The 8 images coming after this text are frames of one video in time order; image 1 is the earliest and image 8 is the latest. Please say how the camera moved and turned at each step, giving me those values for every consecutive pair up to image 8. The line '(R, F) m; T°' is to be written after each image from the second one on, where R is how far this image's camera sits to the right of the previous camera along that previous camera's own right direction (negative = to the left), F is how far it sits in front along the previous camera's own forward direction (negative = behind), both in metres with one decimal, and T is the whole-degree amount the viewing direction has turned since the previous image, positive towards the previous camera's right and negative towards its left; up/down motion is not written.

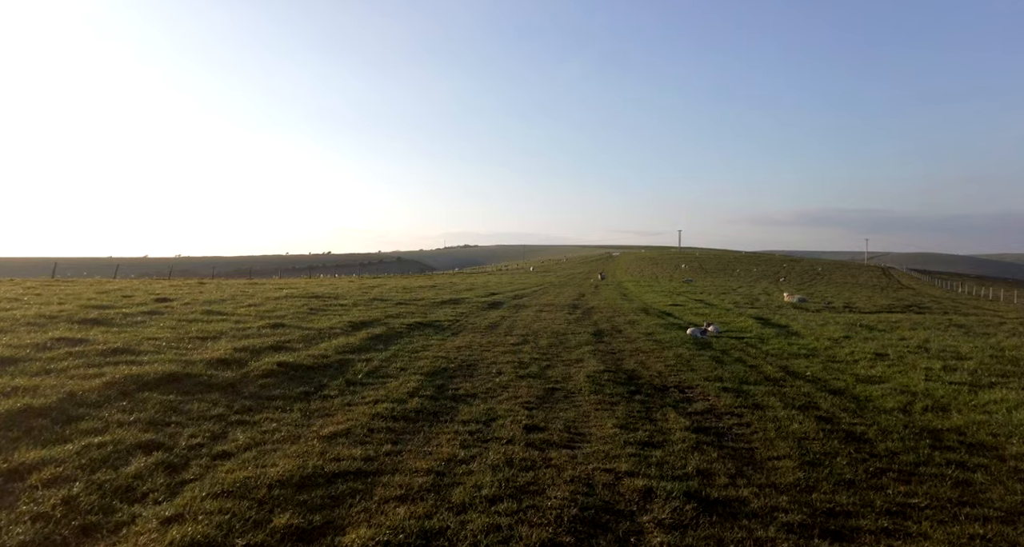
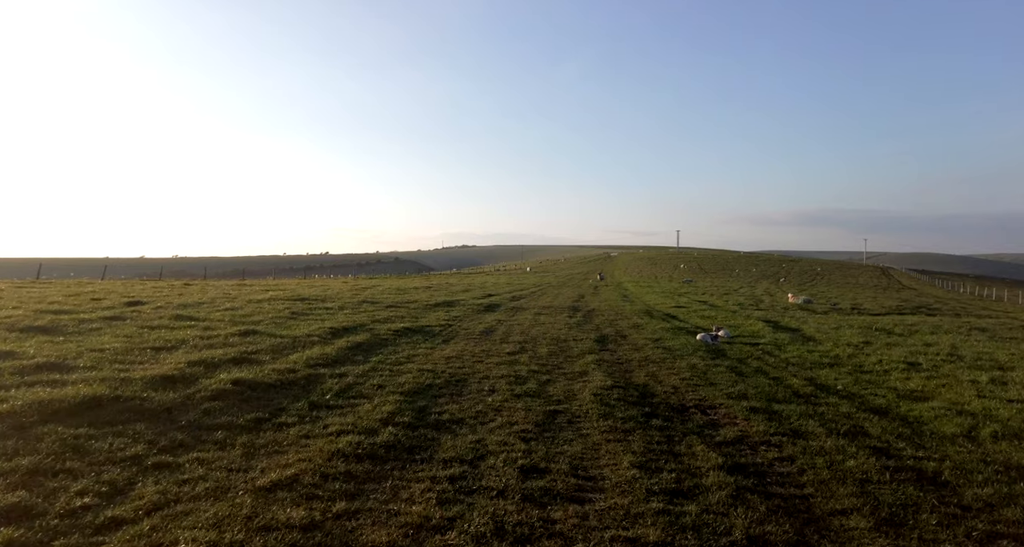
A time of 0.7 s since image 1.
(+0.1, +1.8) m; 0°
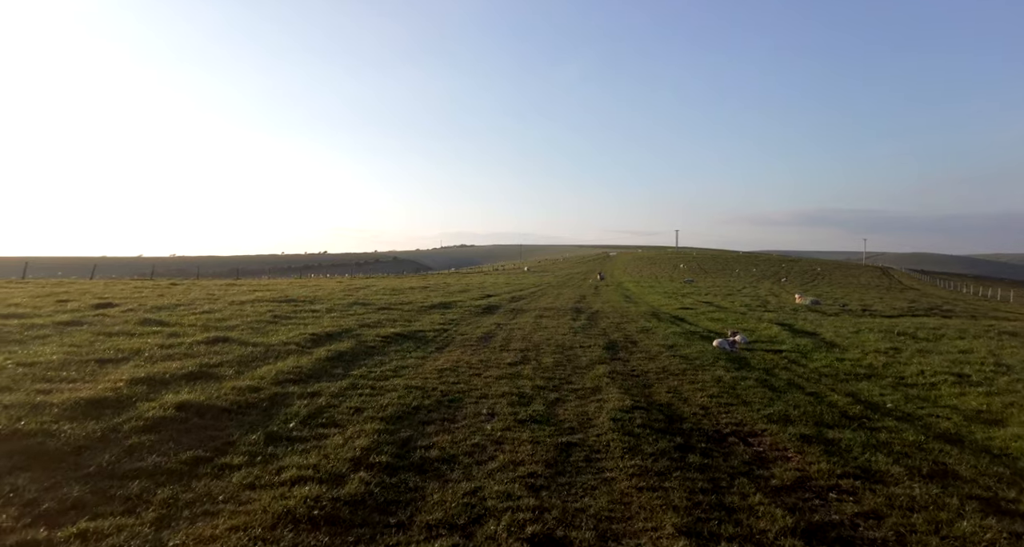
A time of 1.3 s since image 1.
(-0.1, +1.9) m; 0°
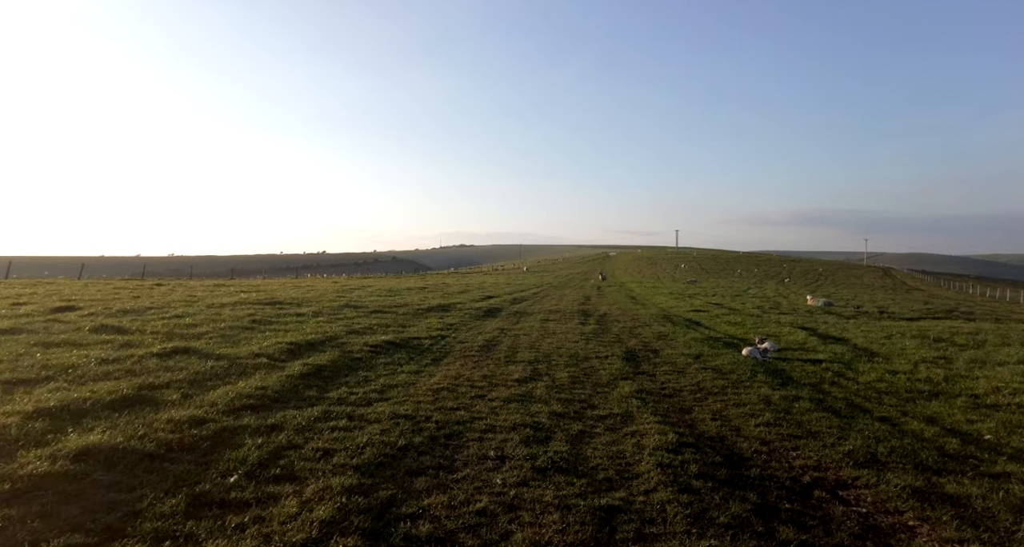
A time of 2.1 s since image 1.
(-0.2, +2.4) m; 0°
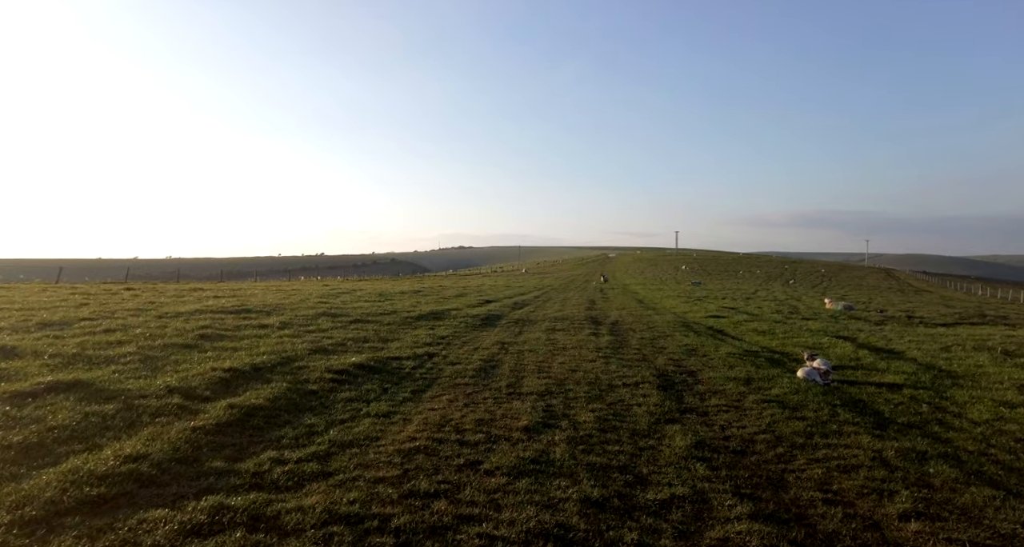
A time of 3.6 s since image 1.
(-0.1, +3.8) m; 0°
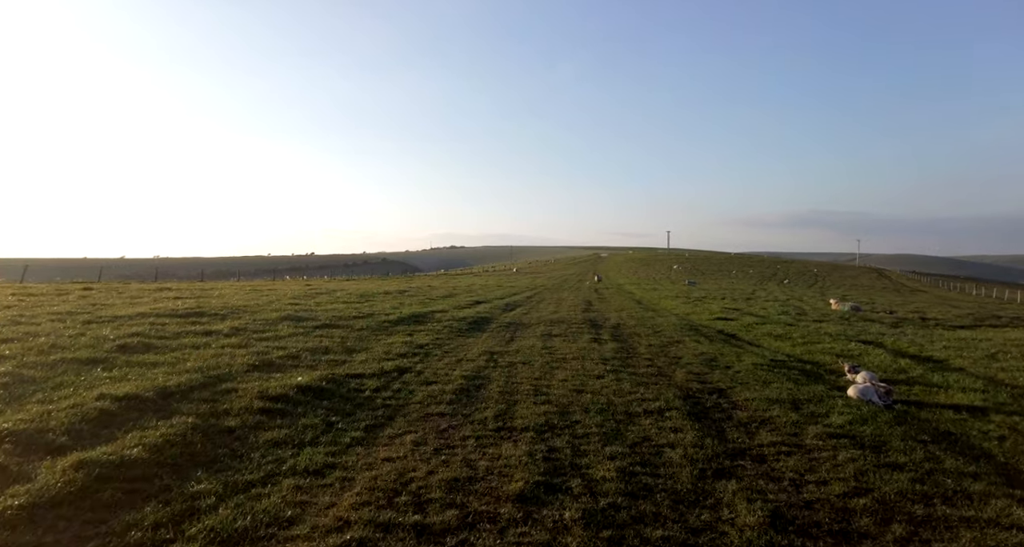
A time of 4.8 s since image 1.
(0.0, +3.1) m; +1°
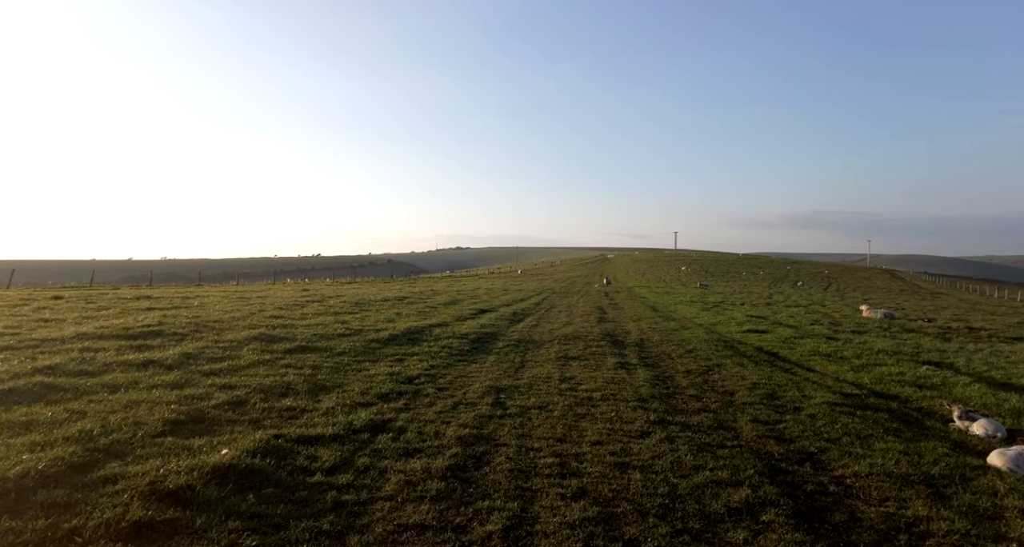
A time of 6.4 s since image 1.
(-0.2, +3.7) m; -1°
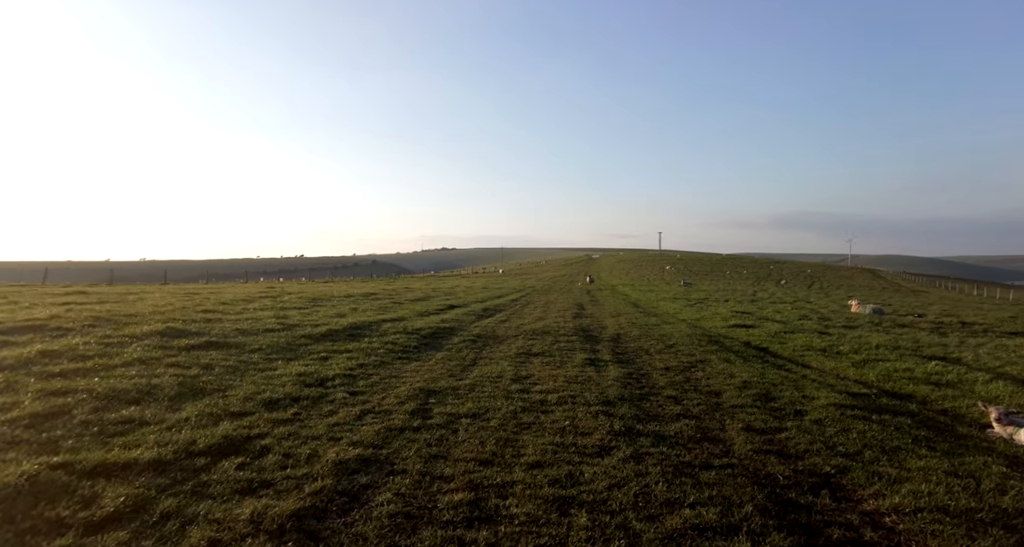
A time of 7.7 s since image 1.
(+1.1, +2.9) m; +1°
